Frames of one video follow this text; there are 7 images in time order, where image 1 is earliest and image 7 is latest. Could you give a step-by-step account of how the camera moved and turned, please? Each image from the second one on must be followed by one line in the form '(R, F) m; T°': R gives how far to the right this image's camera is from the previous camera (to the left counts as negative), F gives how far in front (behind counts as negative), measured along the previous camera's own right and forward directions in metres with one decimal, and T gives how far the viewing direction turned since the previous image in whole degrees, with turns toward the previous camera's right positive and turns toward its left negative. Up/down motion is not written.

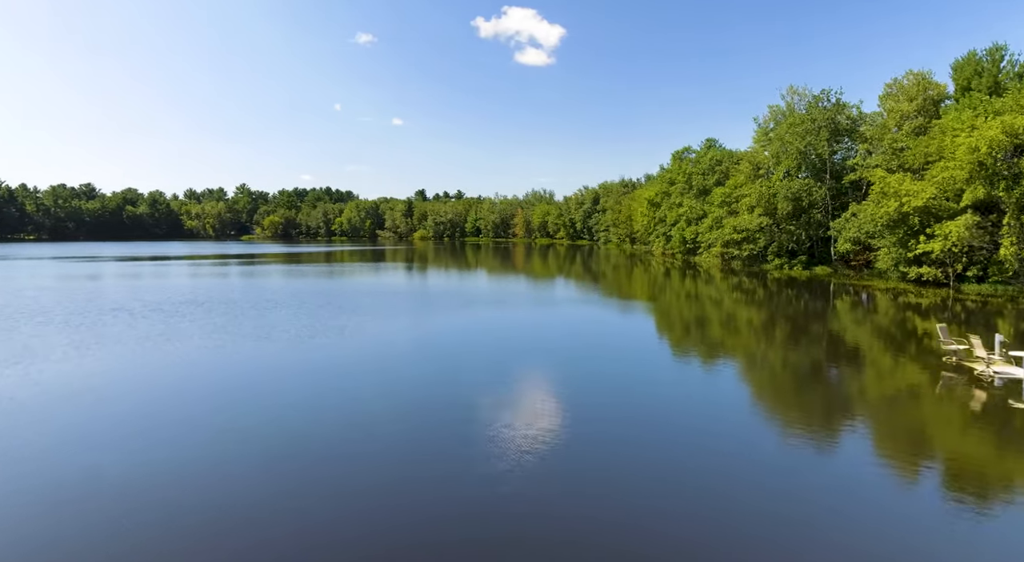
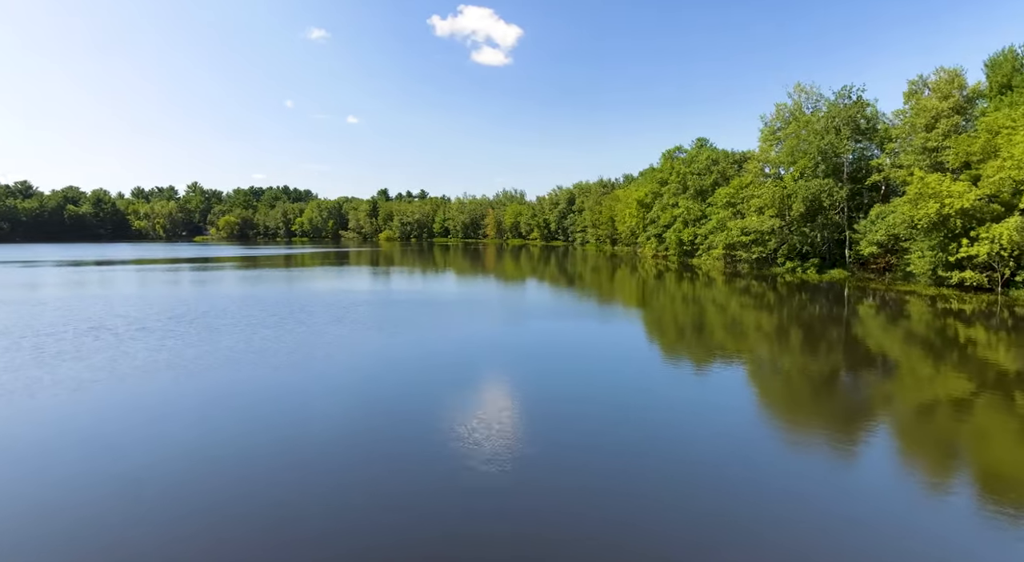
(-1.2, +1.0) m; +4°
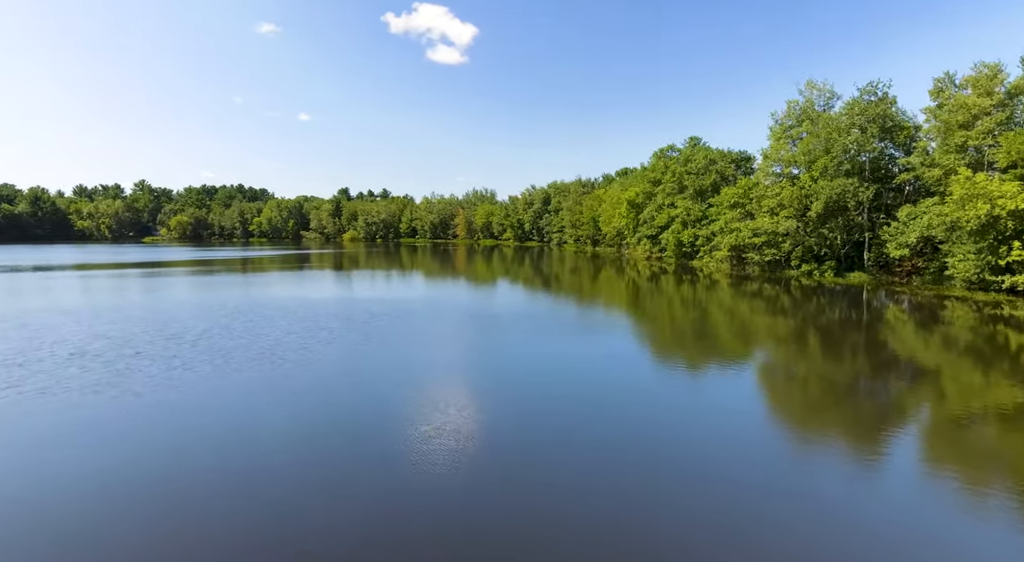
(-1.2, +1.1) m; +4°
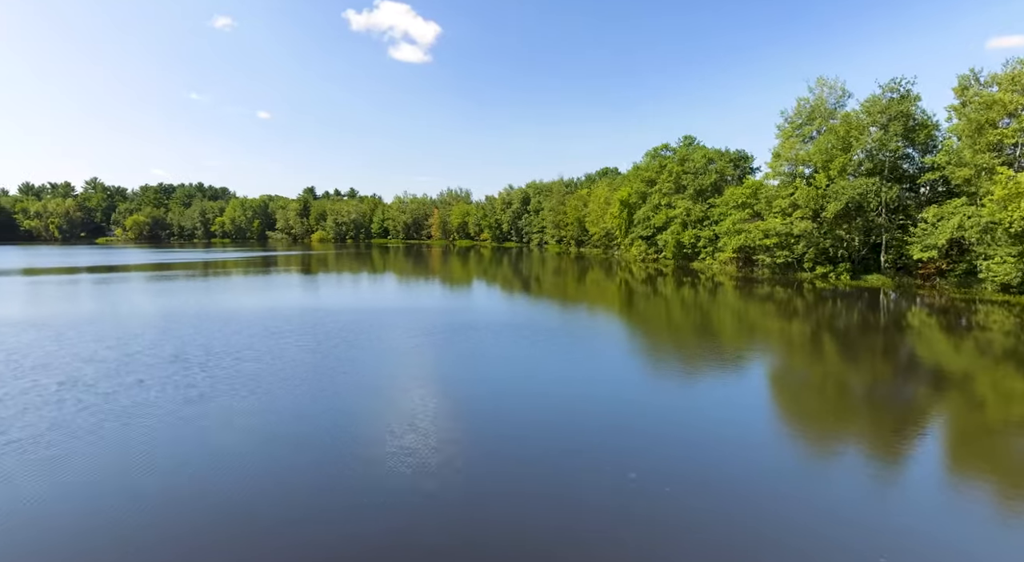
(-1.0, +0.9) m; +3°
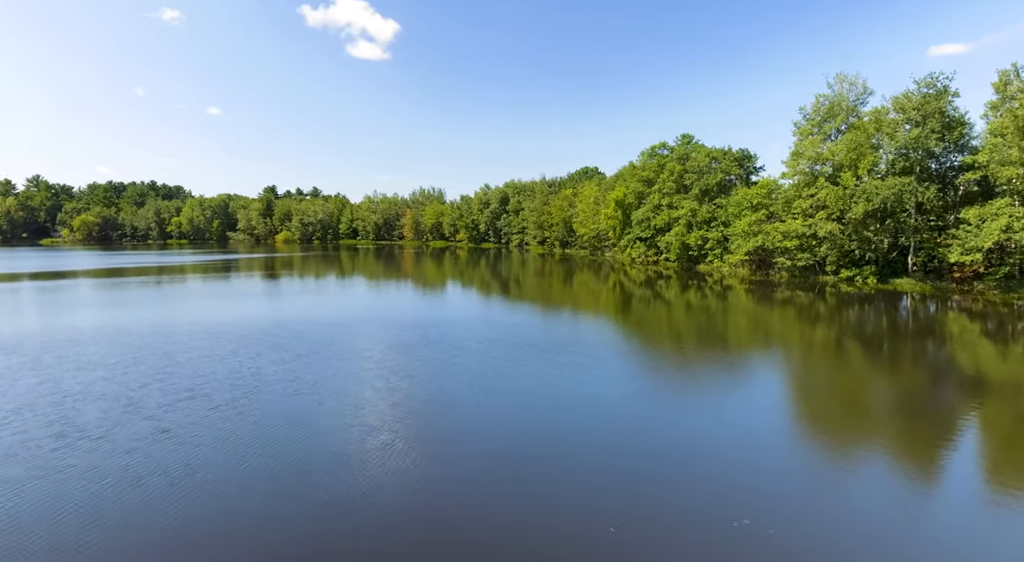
(-1.1, +1.1) m; +4°
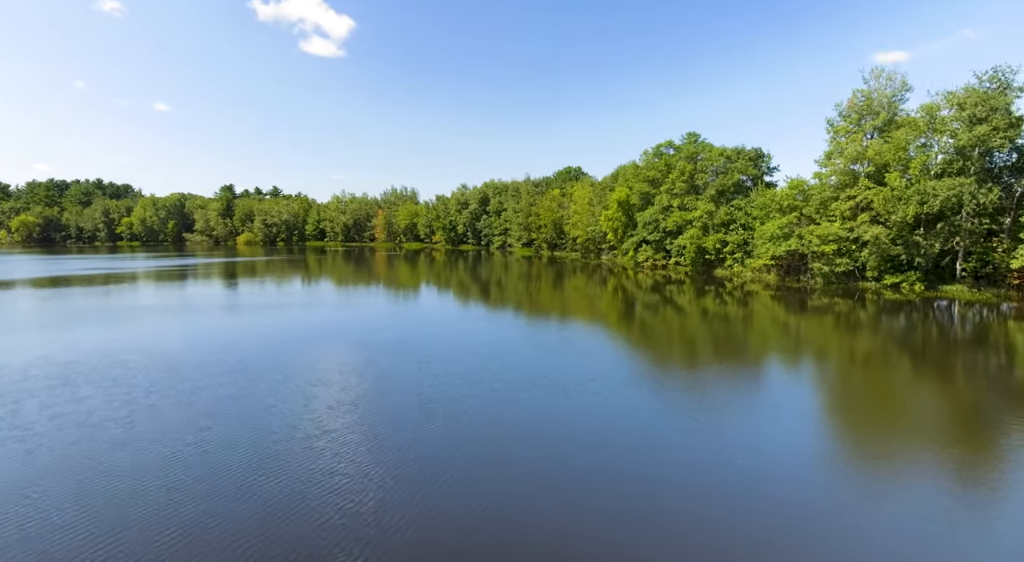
(-1.4, +1.4) m; +4°
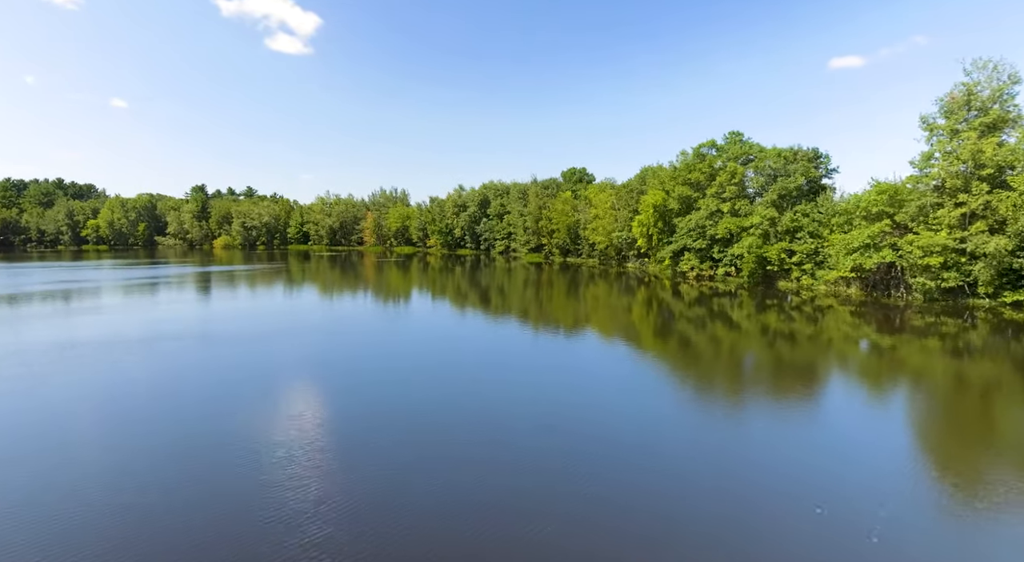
(-1.9, +2.0) m; +3°
